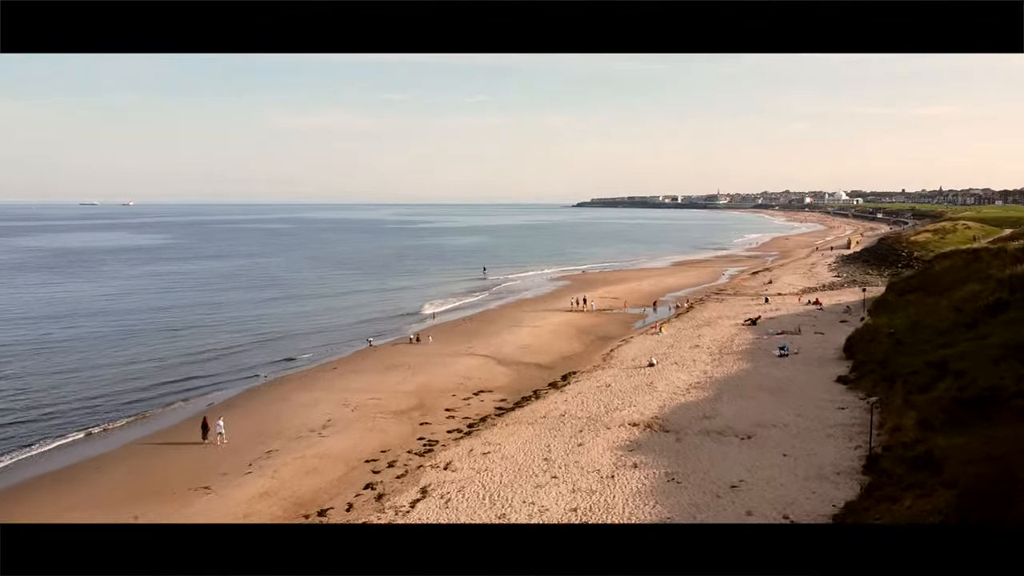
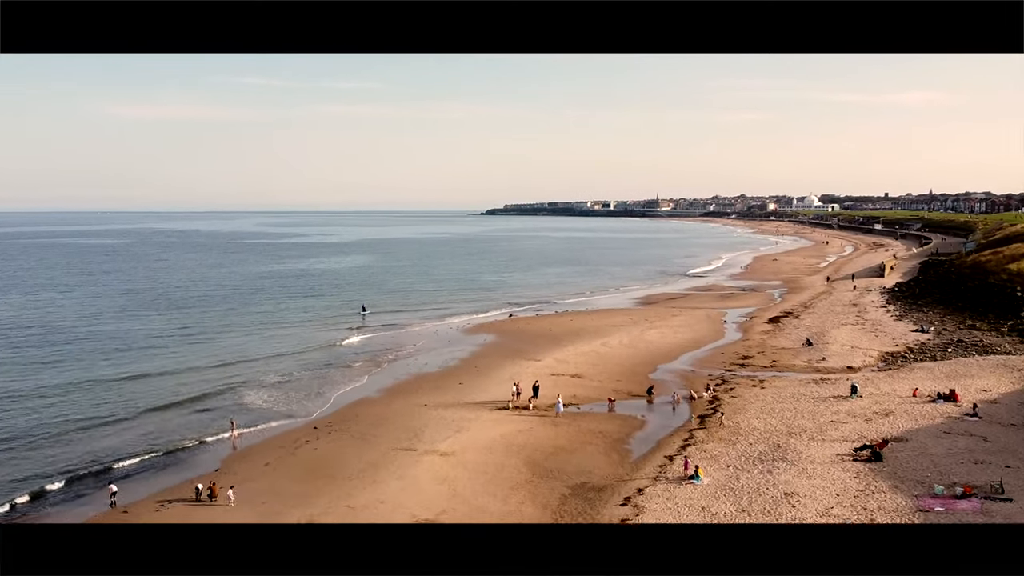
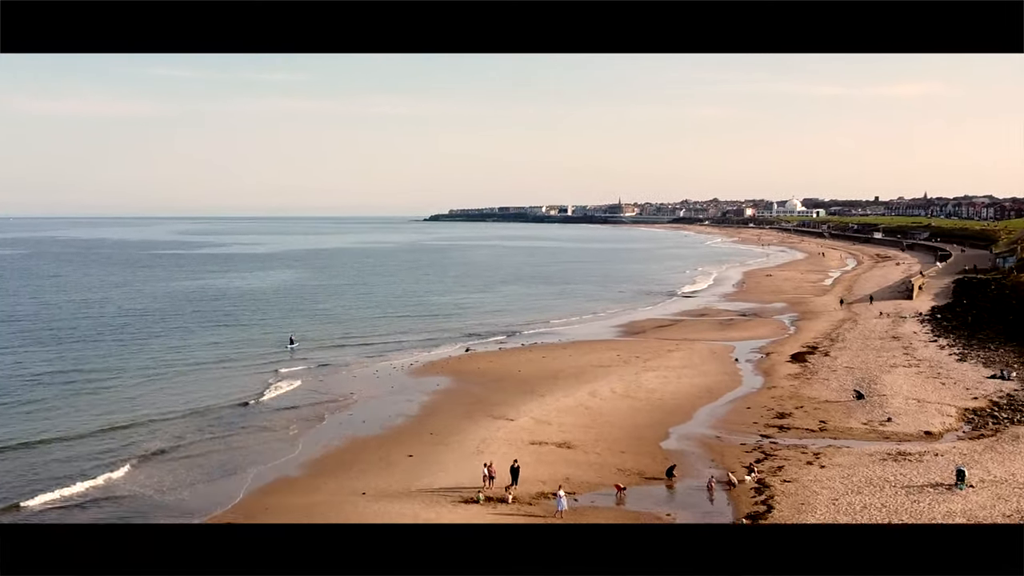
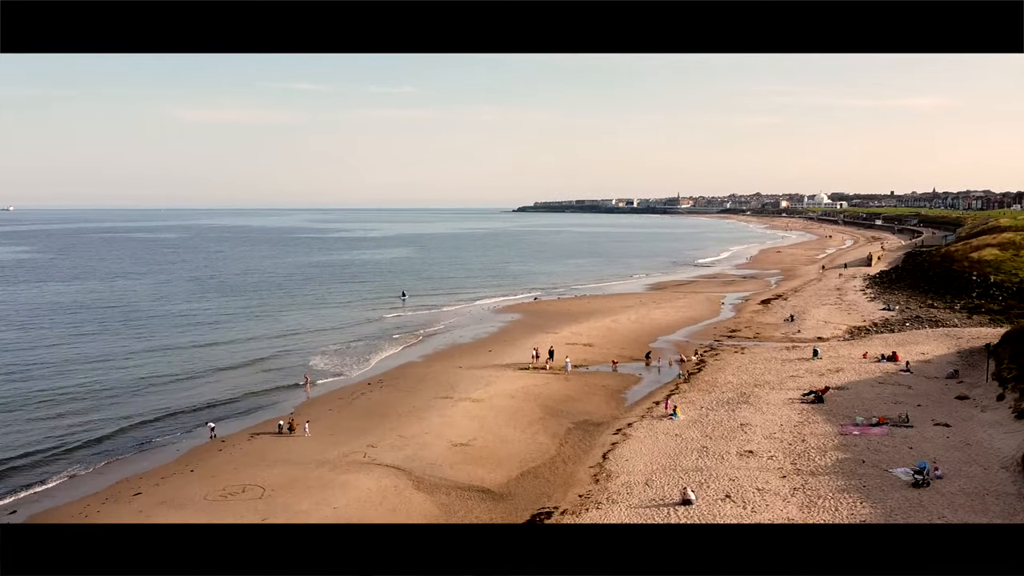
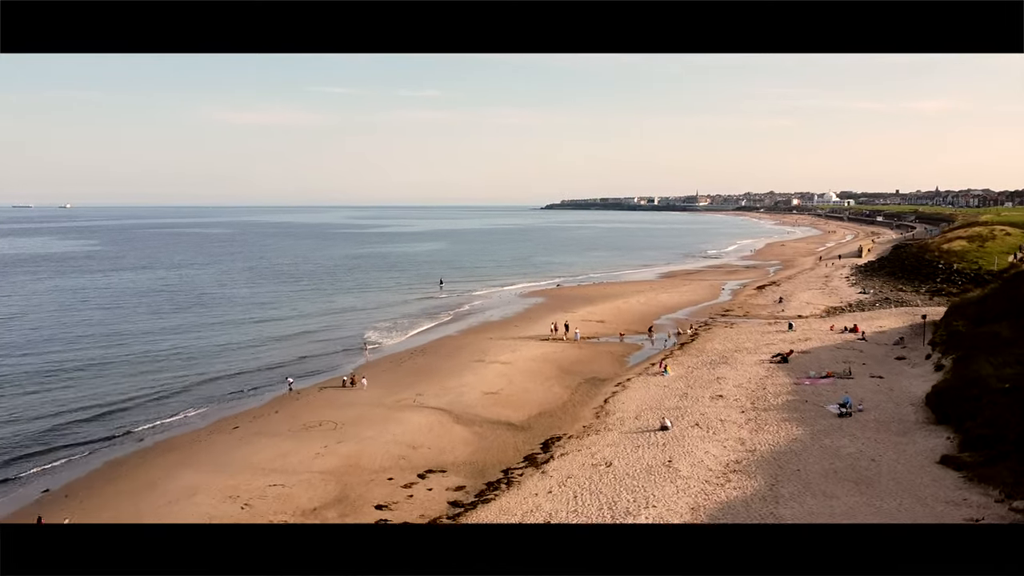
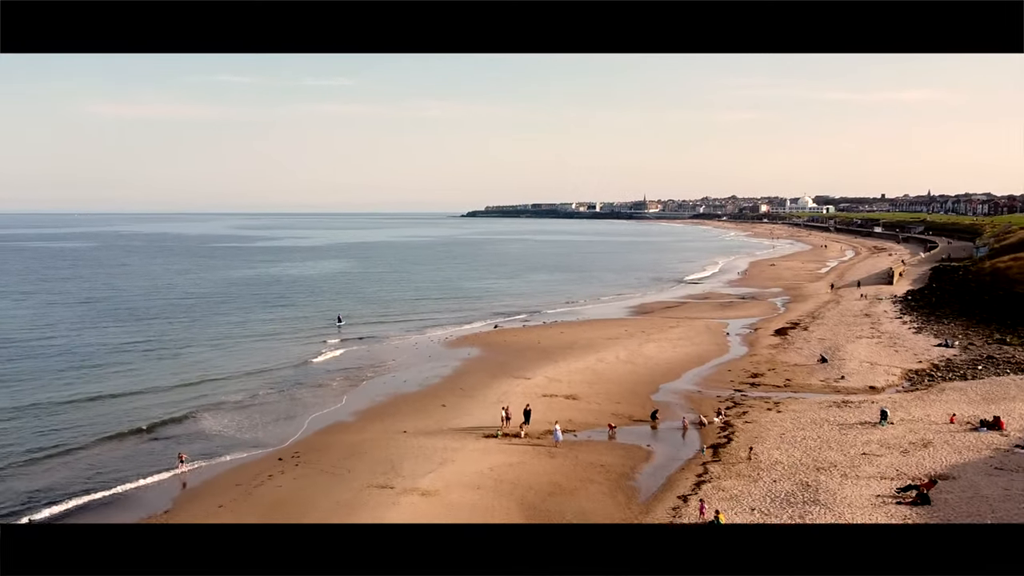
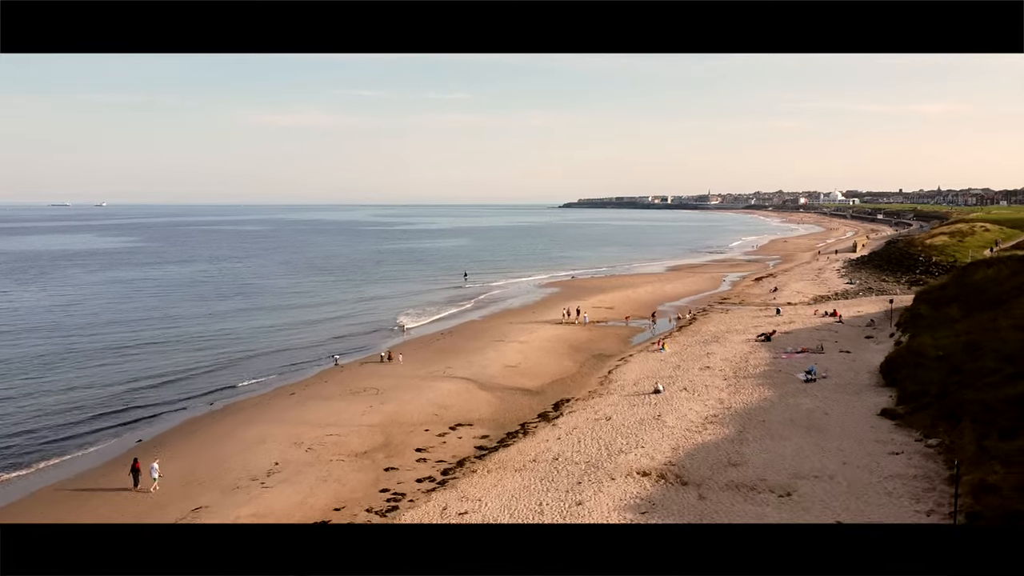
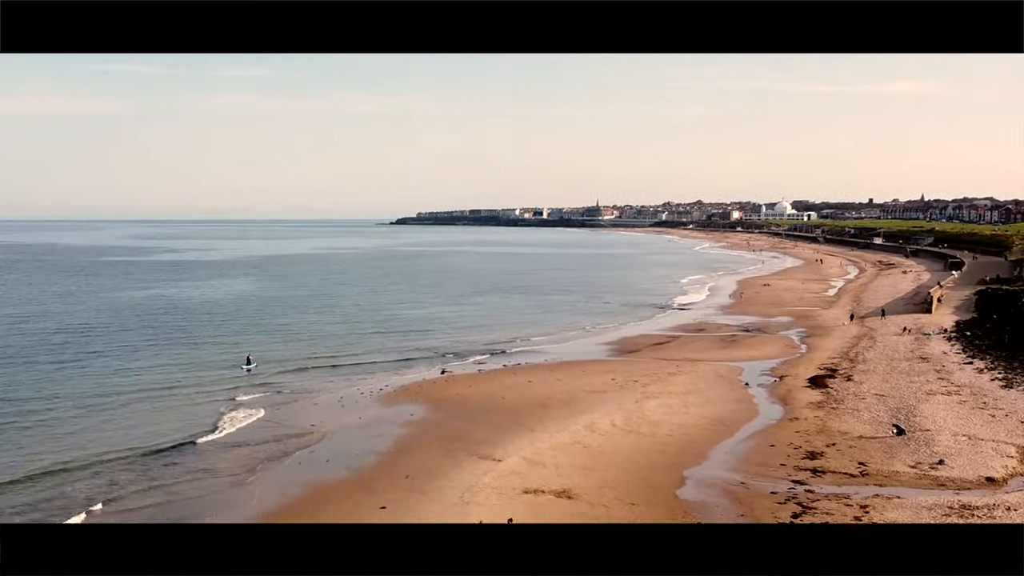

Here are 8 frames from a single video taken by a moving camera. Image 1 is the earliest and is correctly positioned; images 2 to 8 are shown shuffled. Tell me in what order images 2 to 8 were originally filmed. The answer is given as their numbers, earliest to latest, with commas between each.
7, 5, 4, 2, 6, 3, 8
